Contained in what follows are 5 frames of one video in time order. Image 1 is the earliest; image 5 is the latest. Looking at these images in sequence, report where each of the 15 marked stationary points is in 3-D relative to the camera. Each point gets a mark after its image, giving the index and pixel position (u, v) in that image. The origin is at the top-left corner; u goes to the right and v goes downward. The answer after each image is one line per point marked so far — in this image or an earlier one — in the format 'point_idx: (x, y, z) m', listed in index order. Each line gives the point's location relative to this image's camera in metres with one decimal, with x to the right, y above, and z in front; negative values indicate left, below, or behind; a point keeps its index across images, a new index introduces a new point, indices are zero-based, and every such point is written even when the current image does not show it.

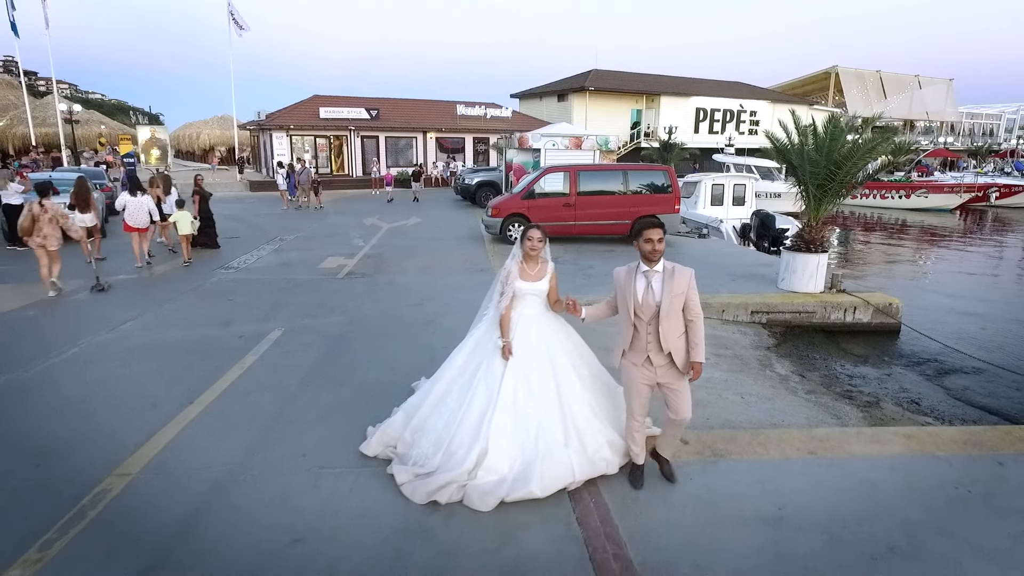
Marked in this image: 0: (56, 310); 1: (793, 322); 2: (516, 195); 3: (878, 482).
0: (-5.7, -0.3, +7.4) m
1: (+3.9, -0.5, +8.4) m
2: (+0.1, +2.1, +13.2) m
3: (+2.3, -1.2, +3.7) m
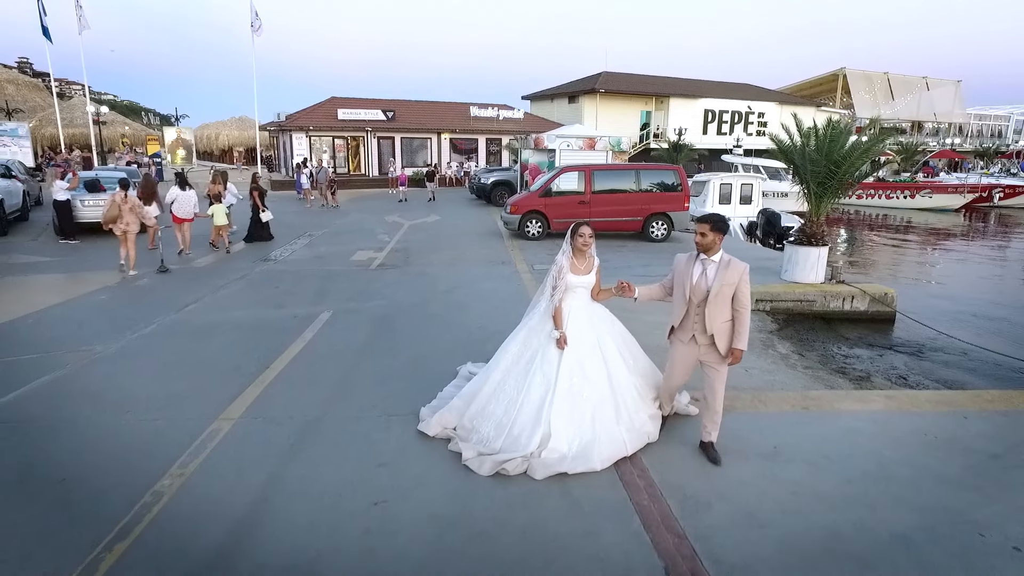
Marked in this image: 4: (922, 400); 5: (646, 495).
0: (-5.3, -0.1, +8.2) m
1: (+4.3, -0.3, +9.0) m
2: (+0.5, +2.2, +13.9) m
3: (+2.5, -1.0, +4.4) m
4: (+3.4, -0.9, +4.9) m
5: (+0.8, -1.3, +3.5) m
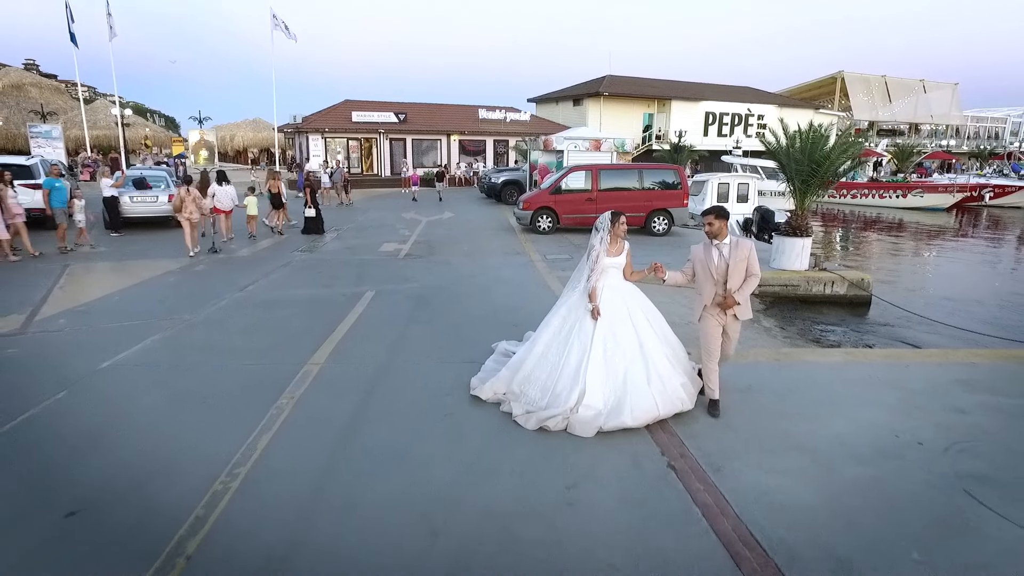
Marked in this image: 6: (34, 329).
0: (-5.1, +0.2, +9.3) m
1: (+4.6, -0.1, +10.1) m
2: (+0.8, +2.5, +15.0) m
3: (+2.8, -0.8, +5.4) m
4: (+3.6, -0.7, +6.0) m
5: (+1.1, -1.0, +4.6) m
6: (-5.2, -0.4, +6.5) m
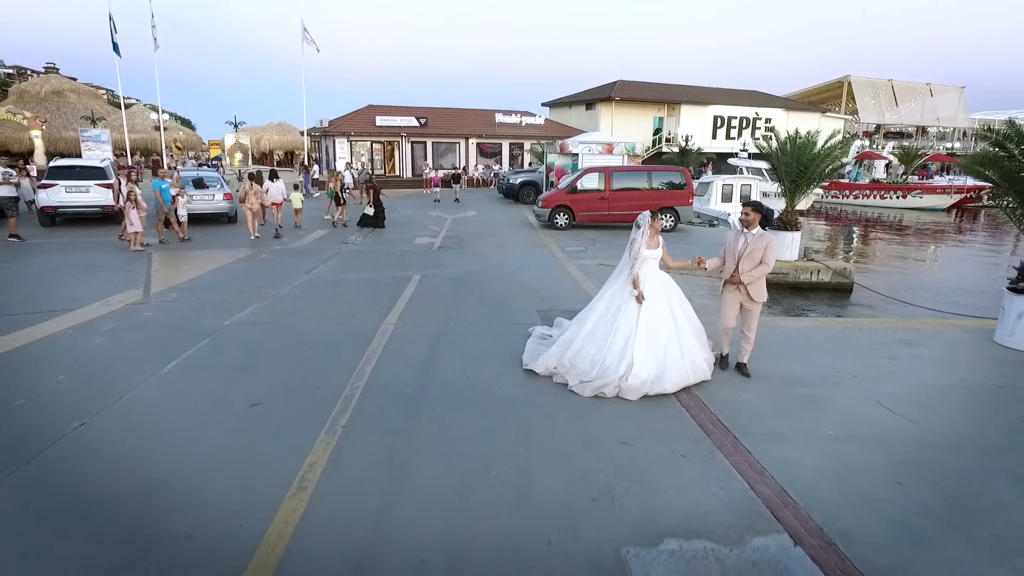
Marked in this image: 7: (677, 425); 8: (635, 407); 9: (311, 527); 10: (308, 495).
0: (-4.6, +0.4, +10.8) m
1: (+5.0, +0.1, +11.5) m
2: (+1.4, +2.7, +16.4) m
3: (+3.2, -0.5, +6.8) m
4: (+4.0, -0.4, +7.3) m
5: (+1.4, -0.7, +6.0) m
6: (-4.8, -0.2, +8.0) m
7: (+1.3, -1.1, +4.5) m
8: (+1.0, -1.0, +4.9) m
9: (-1.1, -1.3, +3.3) m
10: (-1.2, -1.2, +3.6) m
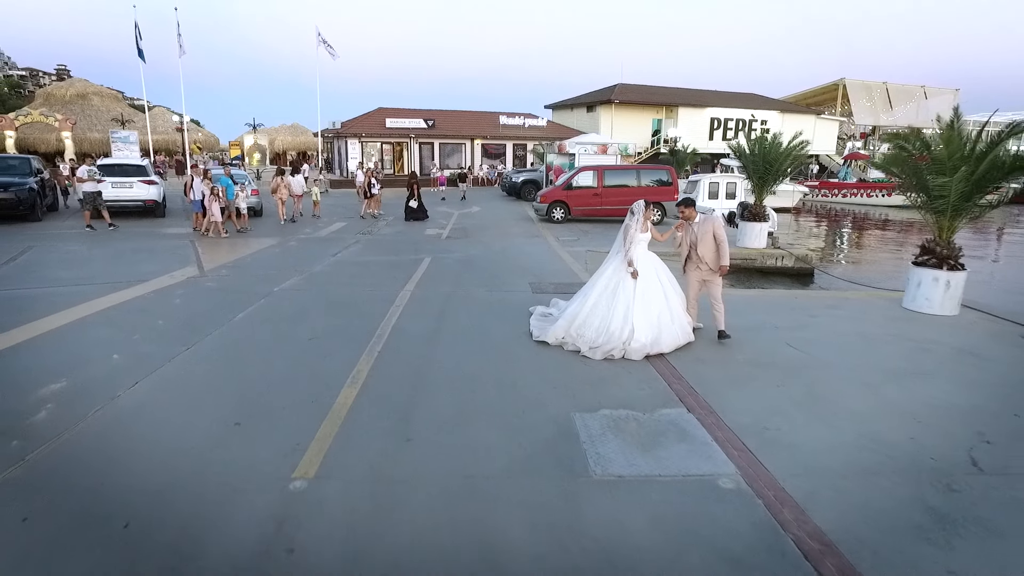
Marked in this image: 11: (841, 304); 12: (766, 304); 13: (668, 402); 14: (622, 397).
0: (-4.6, +0.8, +12.4) m
1: (+5.0, +0.5, +12.9) m
2: (+1.4, +3.0, +17.9) m
3: (+3.1, -0.2, +8.3) m
4: (+4.0, -0.1, +8.8) m
5: (+1.4, -0.4, +7.5) m
6: (-4.9, +0.2, +9.6) m
7: (+1.2, -0.7, +6.0) m
8: (+0.9, -0.6, +6.4) m
9: (-1.2, -0.9, +4.8) m
10: (-1.3, -0.9, +5.1) m
11: (+4.5, -0.2, +8.1) m
12: (+3.5, -0.2, +8.1) m
13: (+1.3, -0.9, +4.8) m
14: (+0.9, -0.9, +4.9) m
